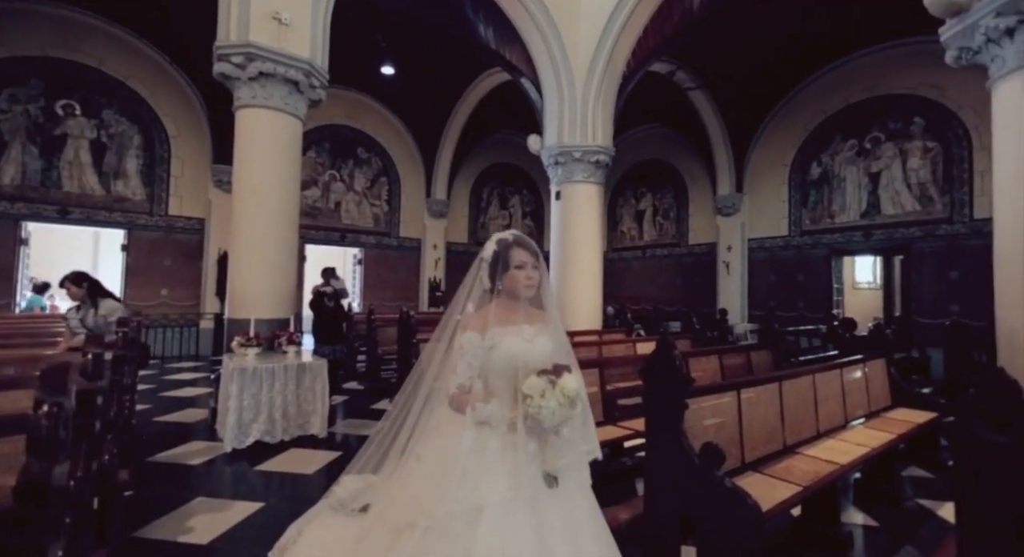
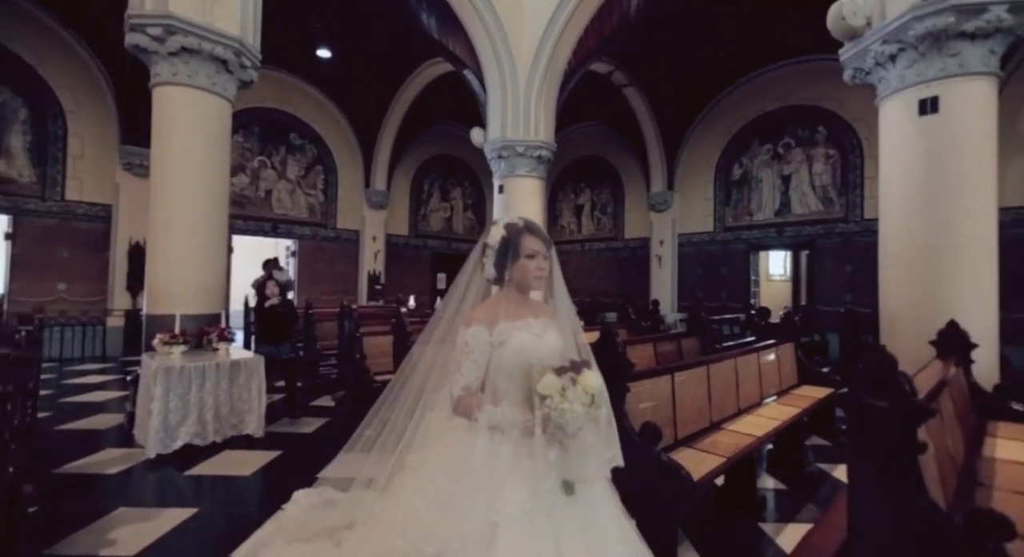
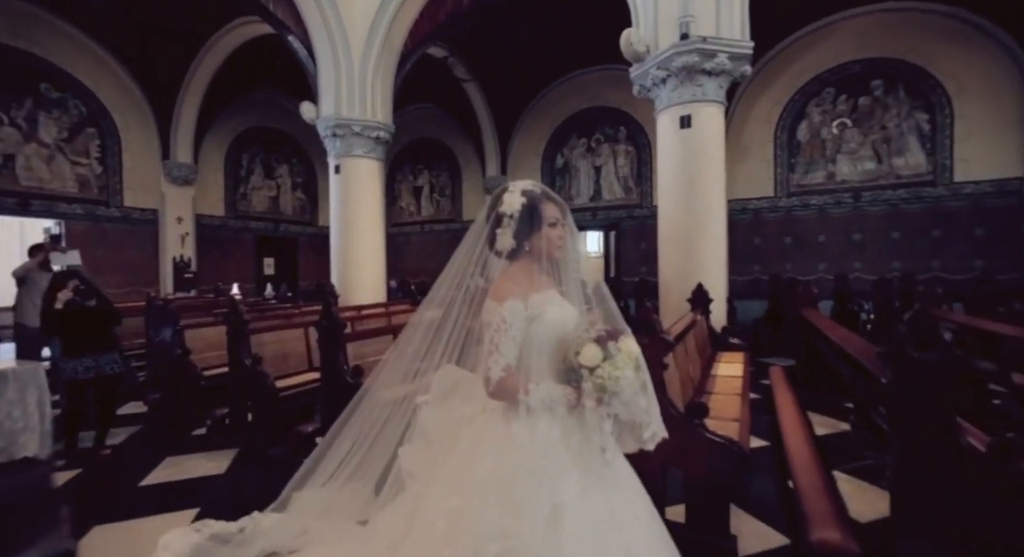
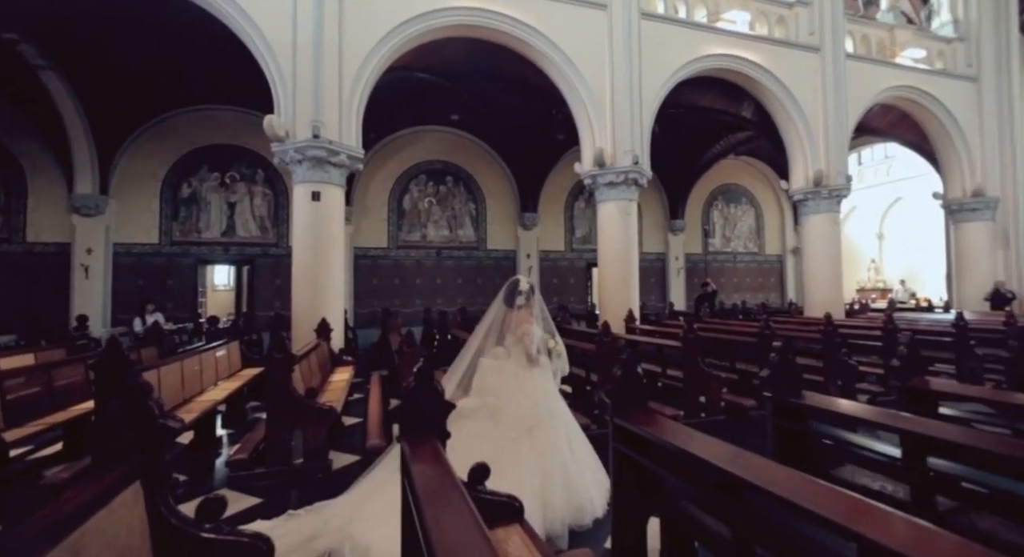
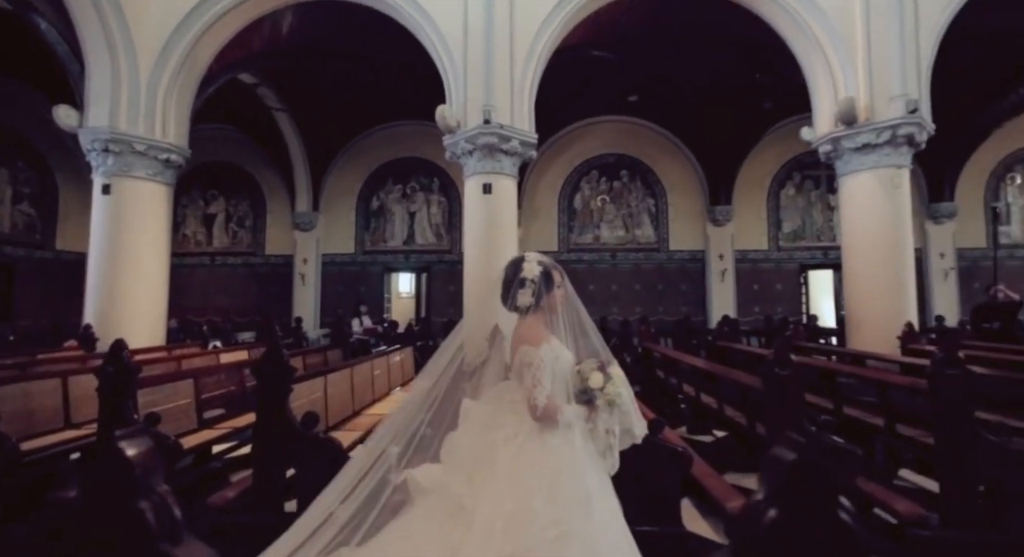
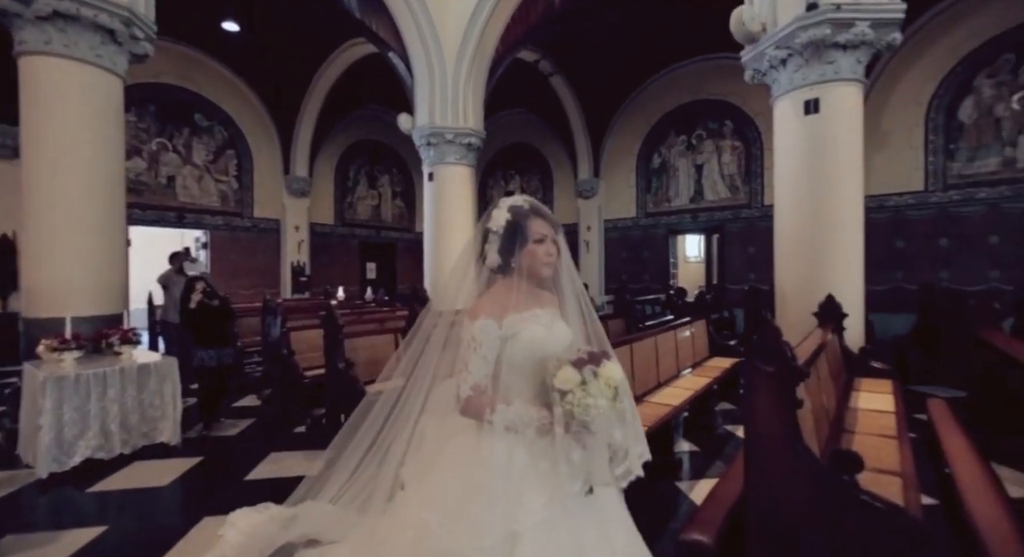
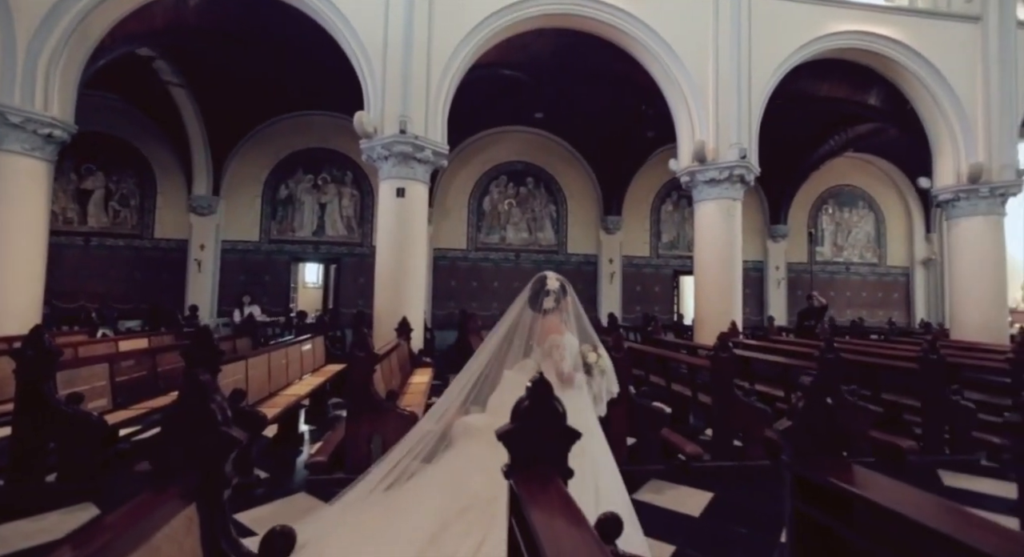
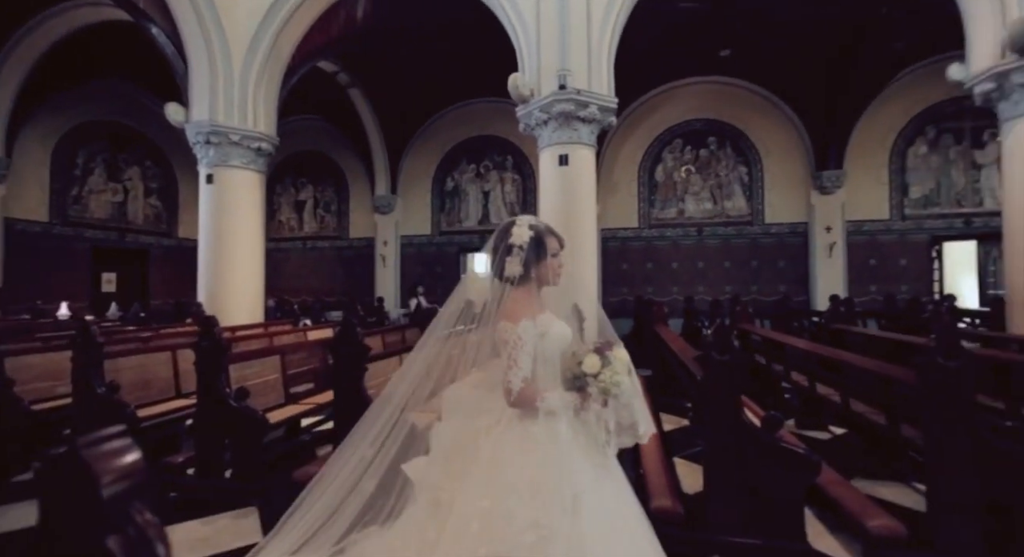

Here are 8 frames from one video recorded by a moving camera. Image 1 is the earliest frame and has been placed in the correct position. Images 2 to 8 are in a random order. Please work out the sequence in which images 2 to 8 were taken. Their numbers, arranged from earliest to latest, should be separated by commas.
2, 6, 3, 8, 5, 7, 4
